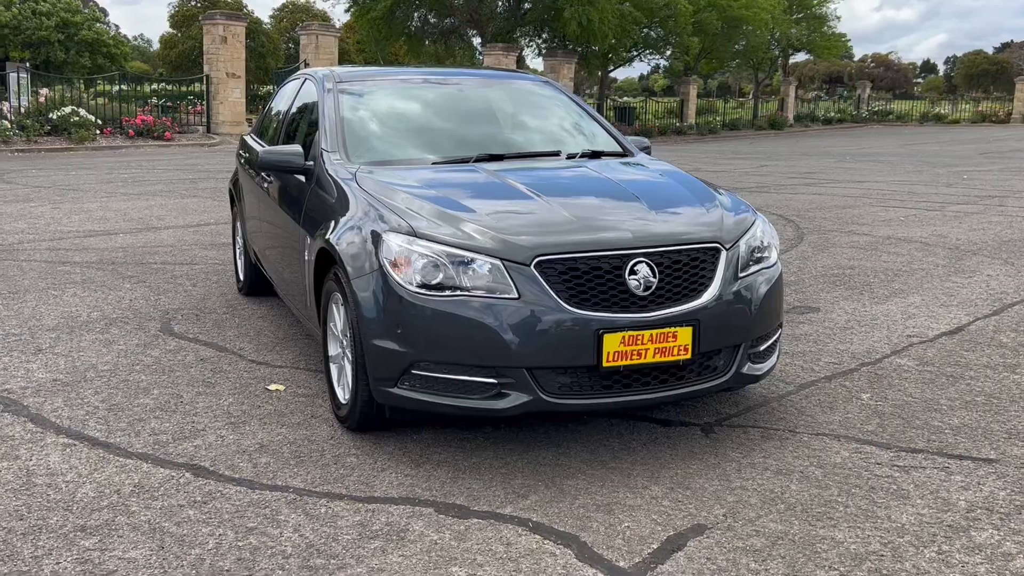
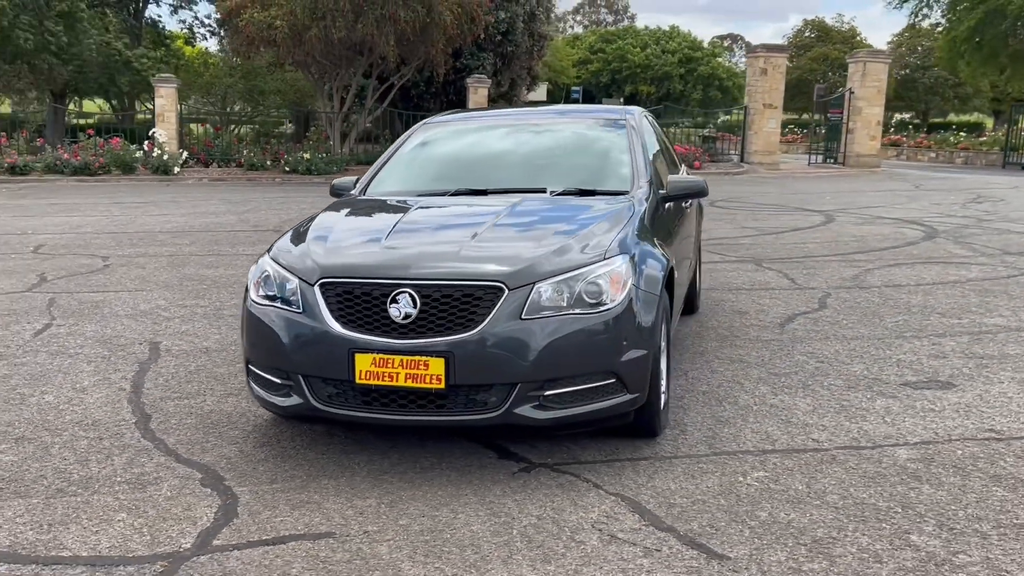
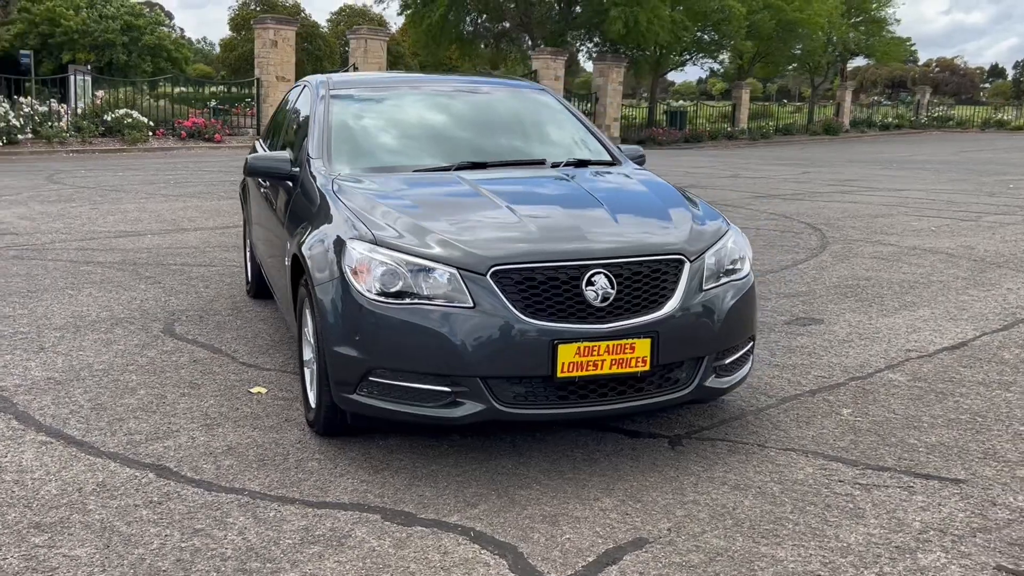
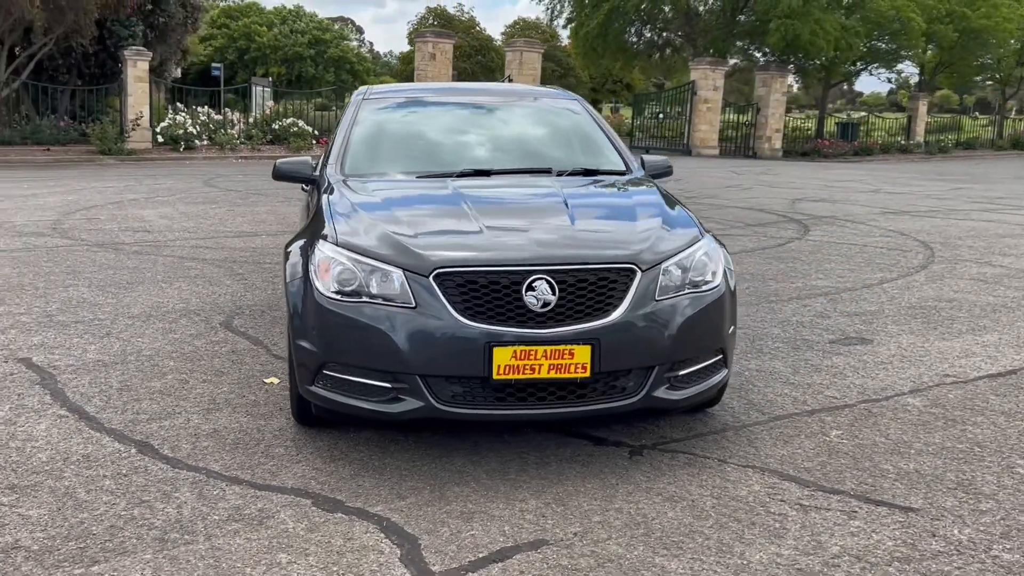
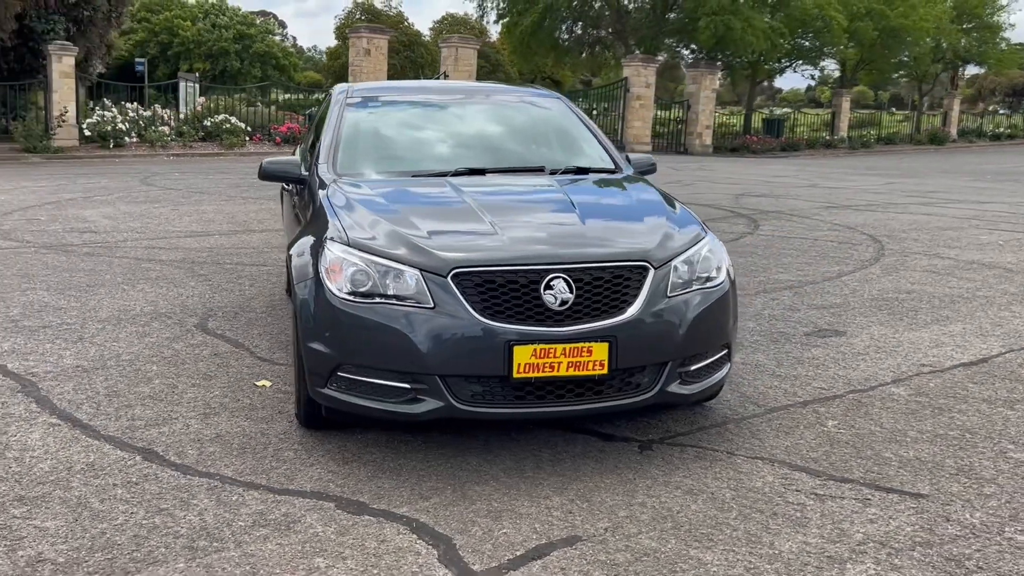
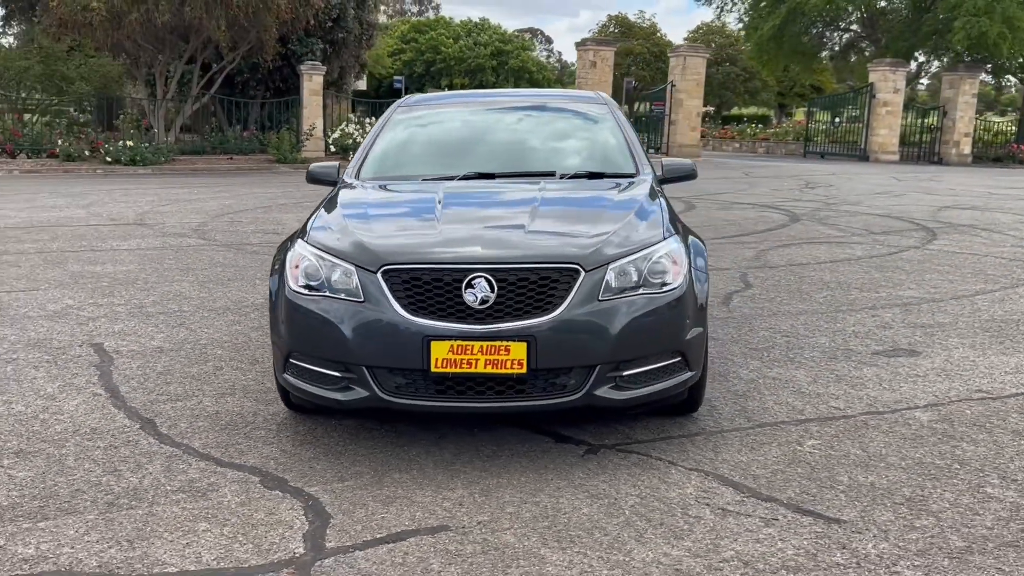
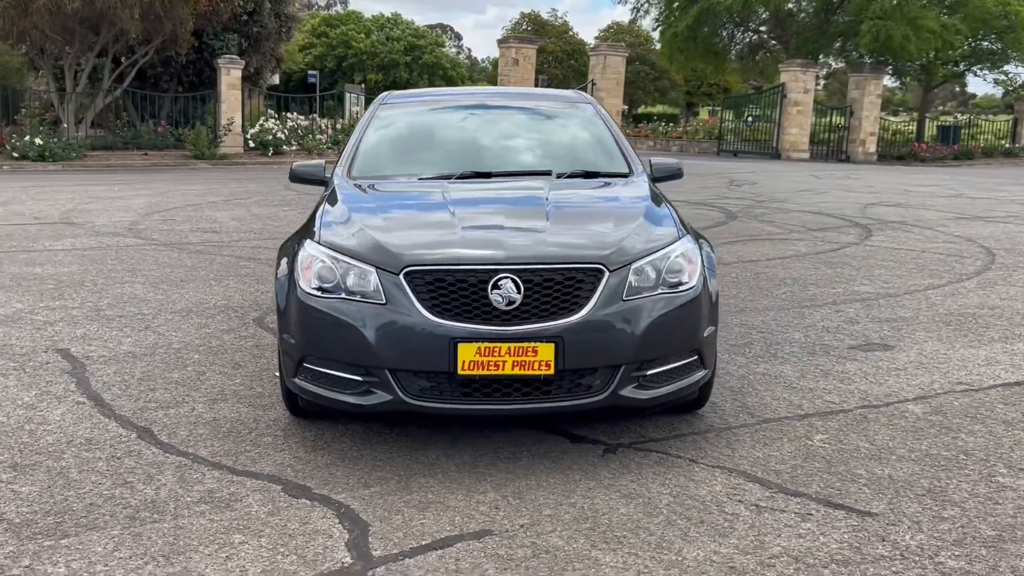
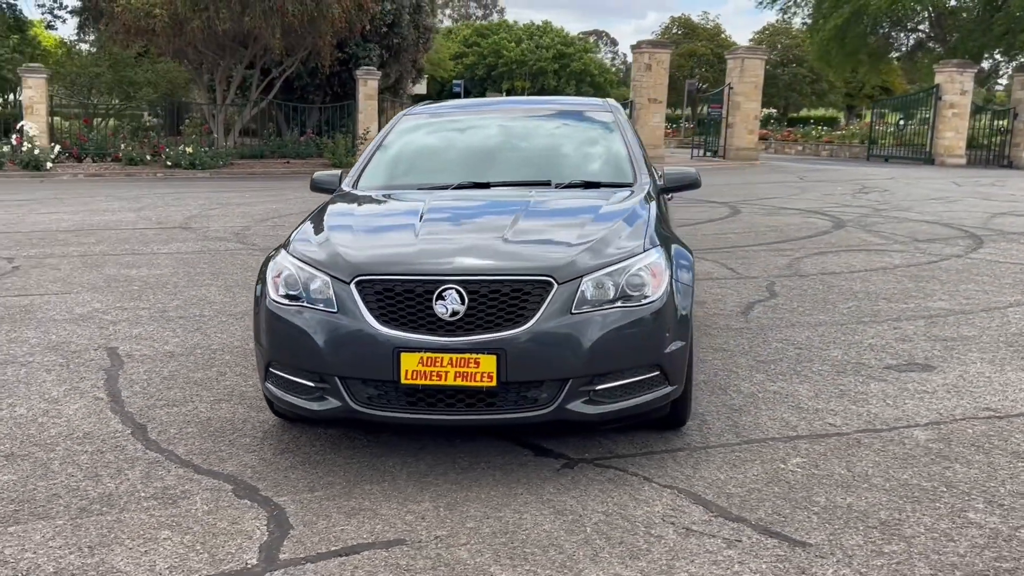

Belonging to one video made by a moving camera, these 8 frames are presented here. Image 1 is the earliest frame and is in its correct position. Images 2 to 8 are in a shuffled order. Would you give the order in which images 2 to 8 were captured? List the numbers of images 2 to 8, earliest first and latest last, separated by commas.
3, 5, 4, 7, 6, 8, 2
